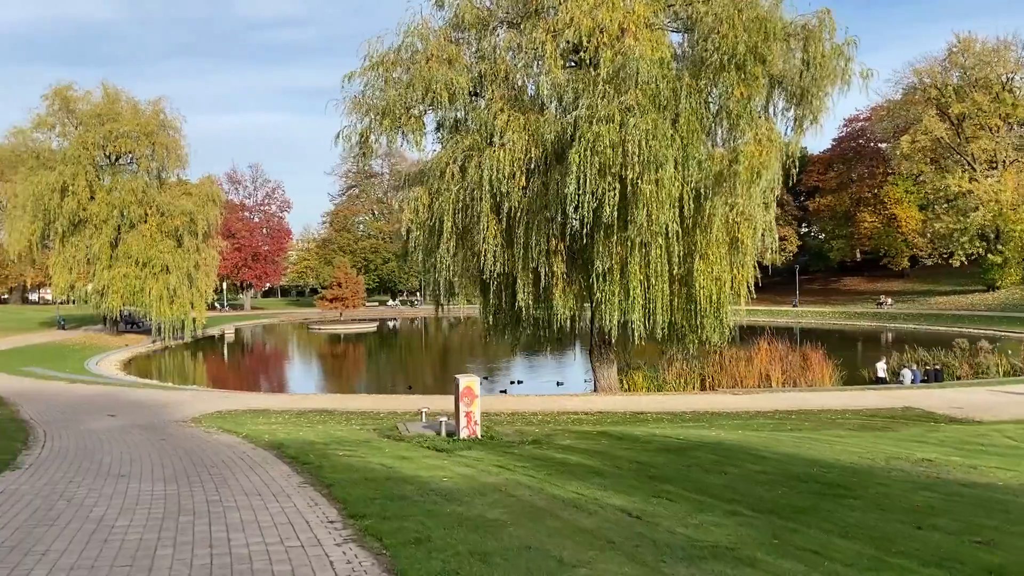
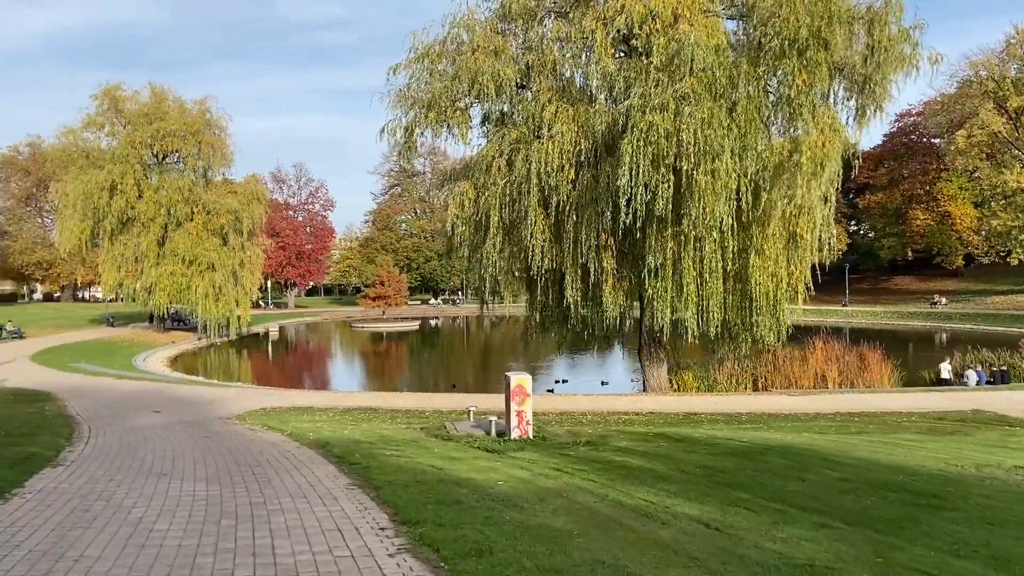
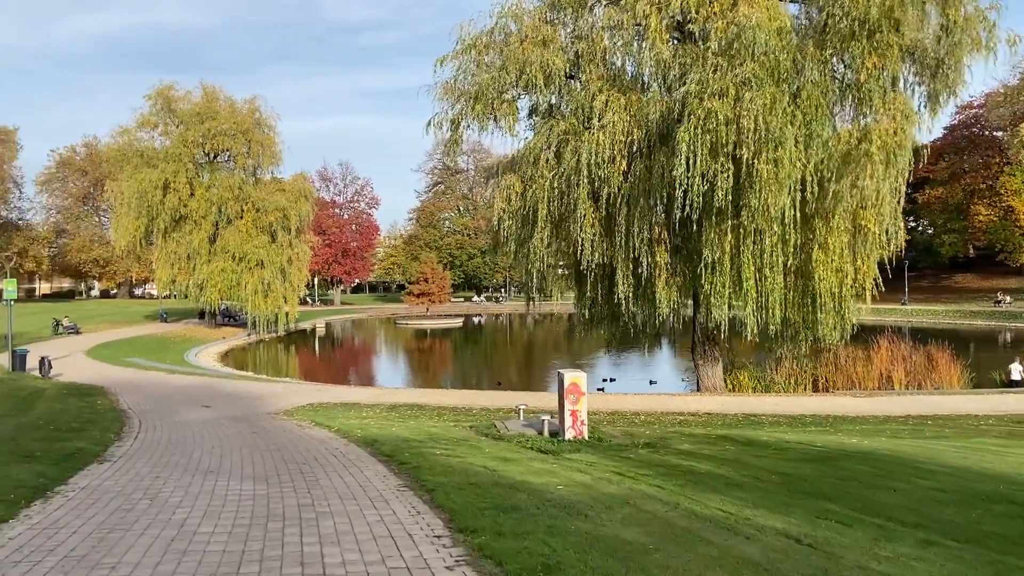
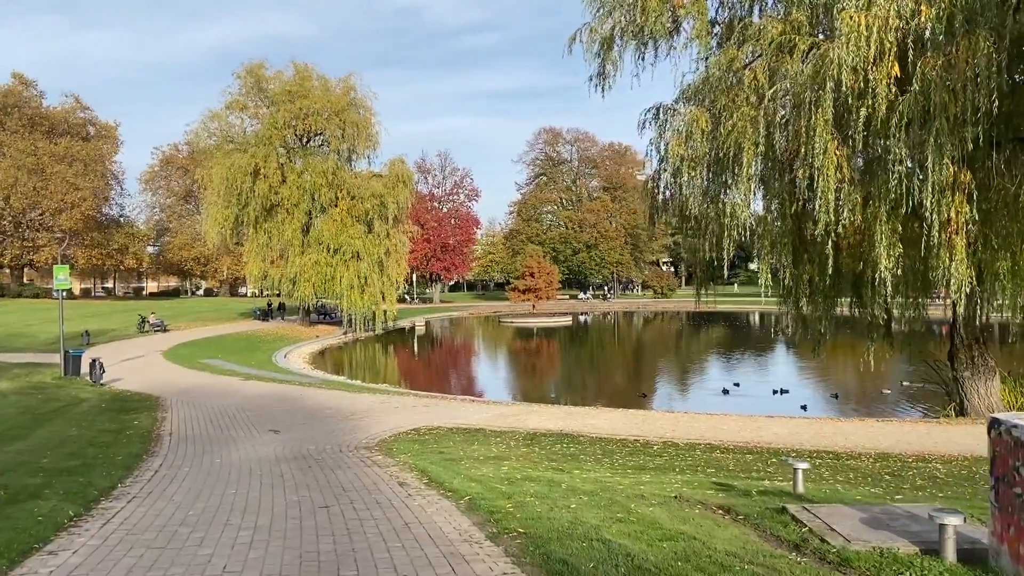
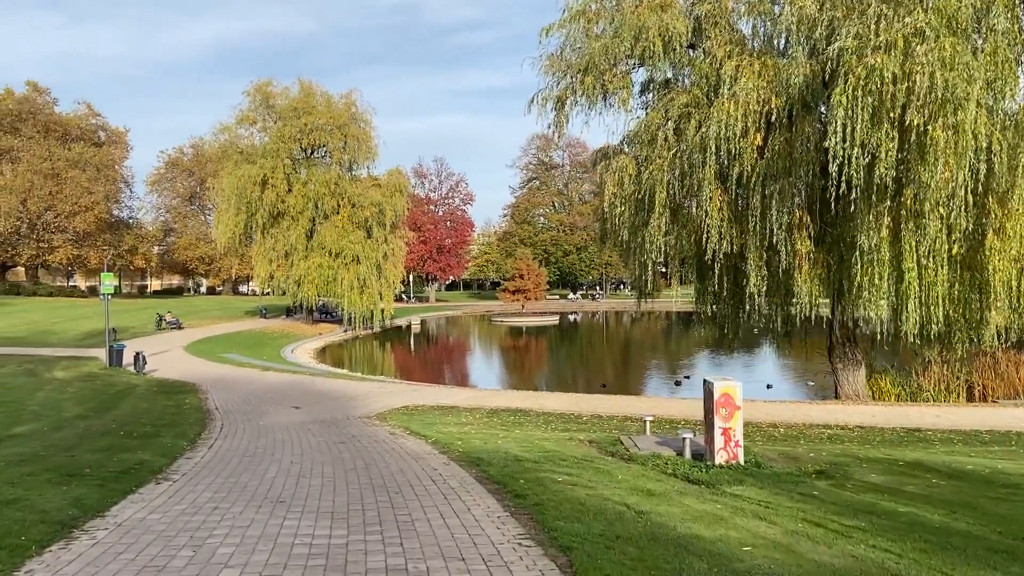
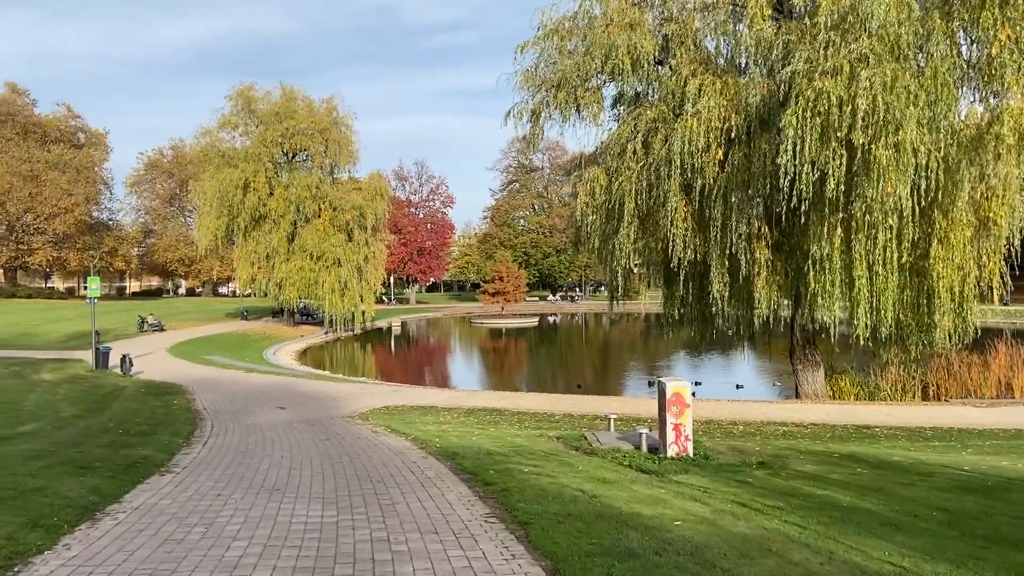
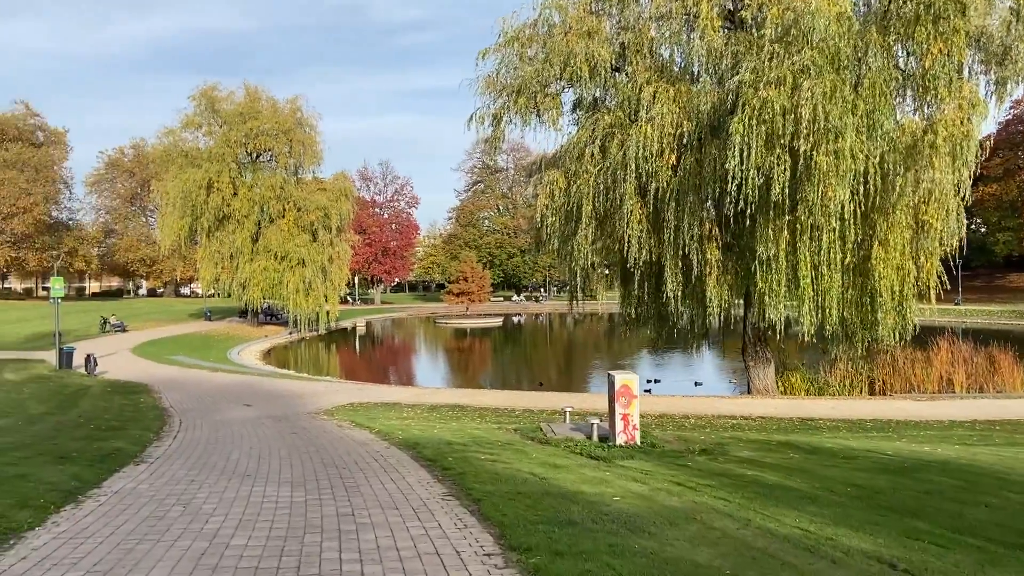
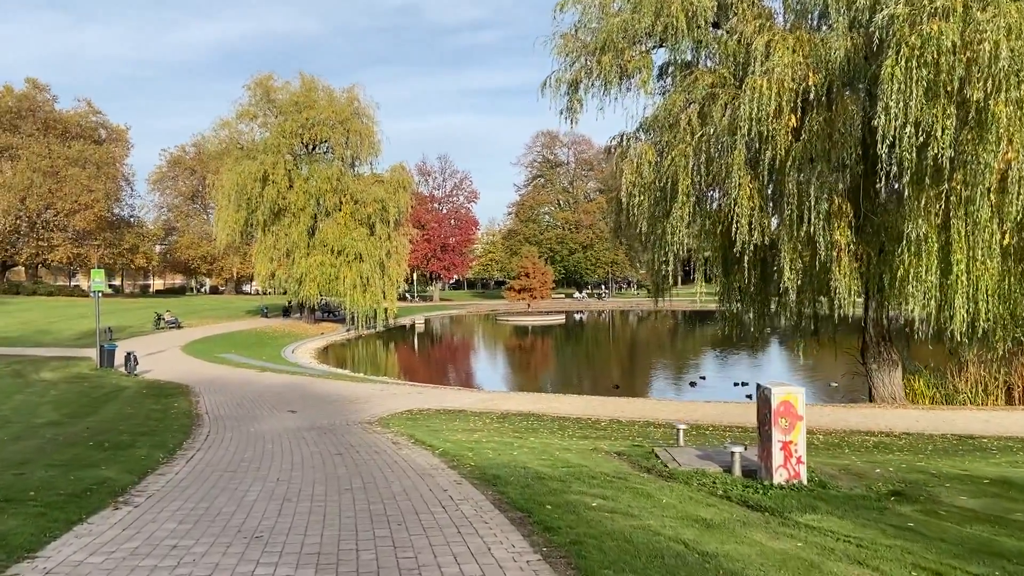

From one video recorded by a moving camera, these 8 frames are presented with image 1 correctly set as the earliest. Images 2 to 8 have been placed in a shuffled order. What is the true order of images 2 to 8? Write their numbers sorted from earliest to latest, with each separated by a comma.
2, 3, 7, 6, 5, 8, 4
